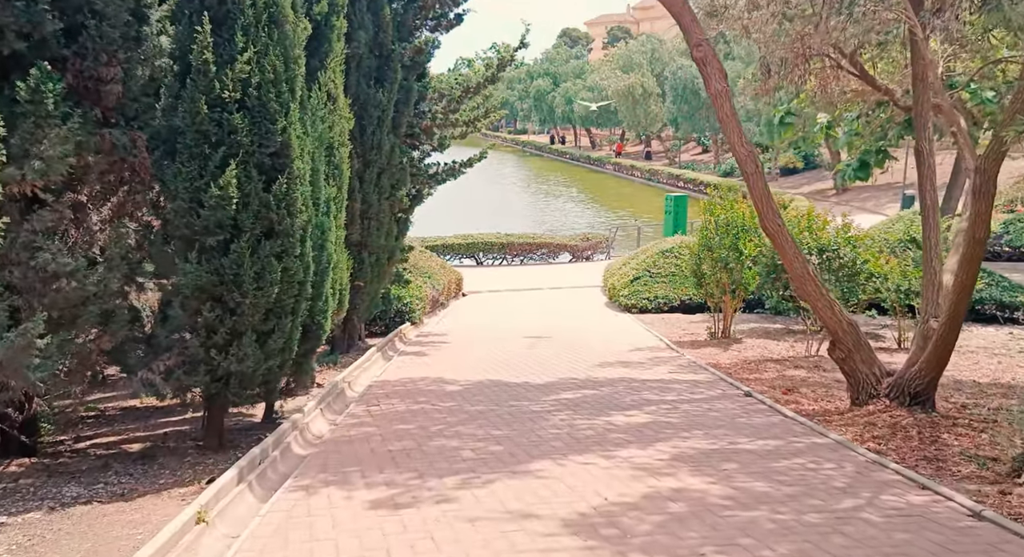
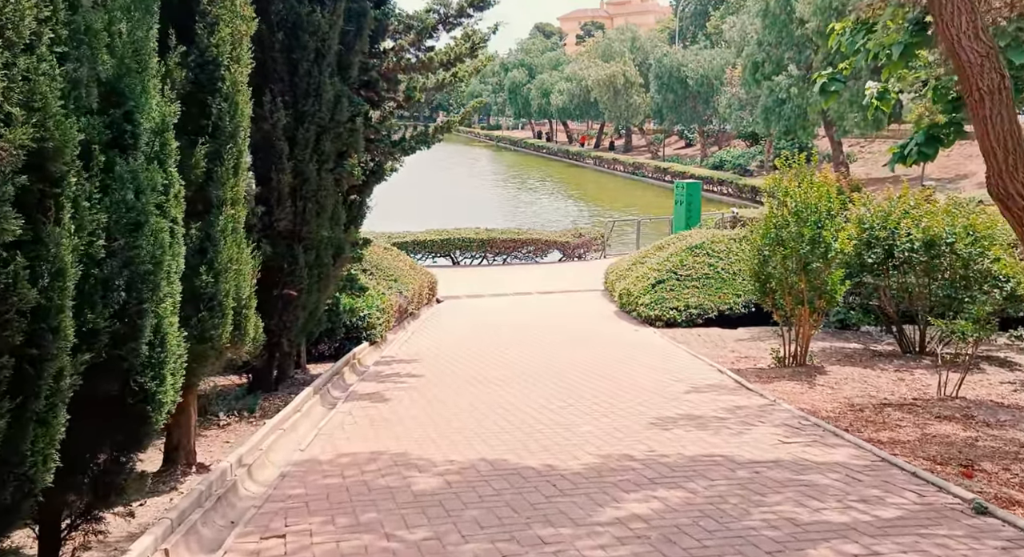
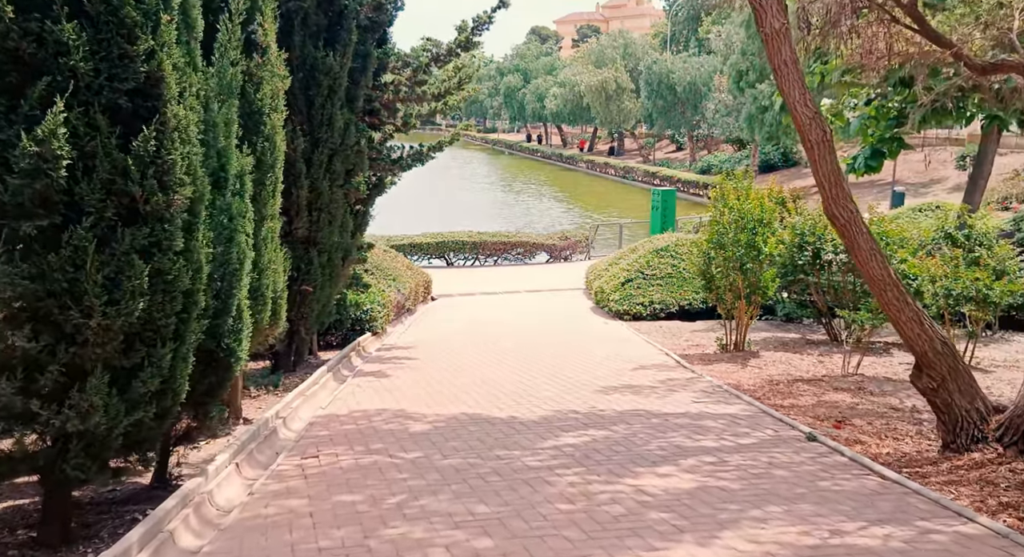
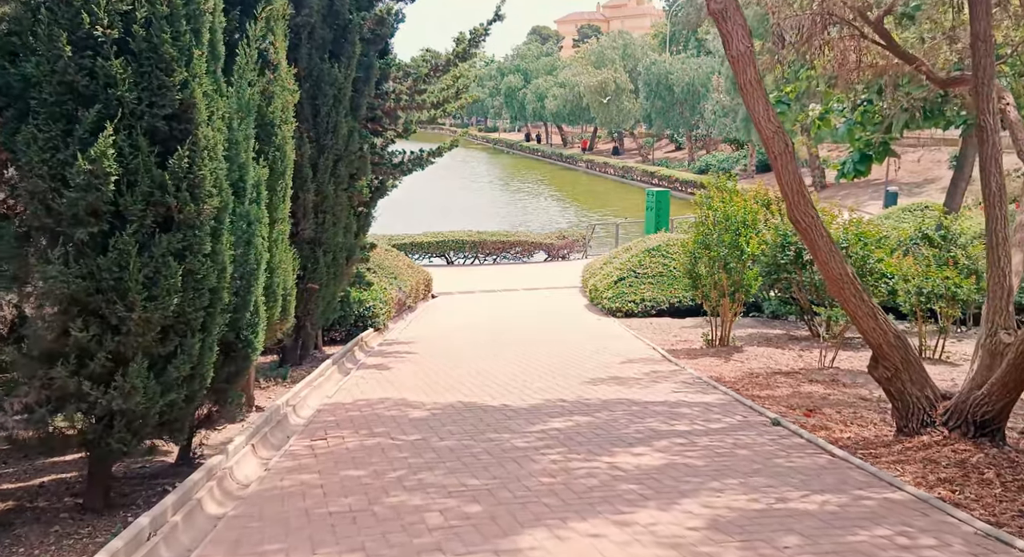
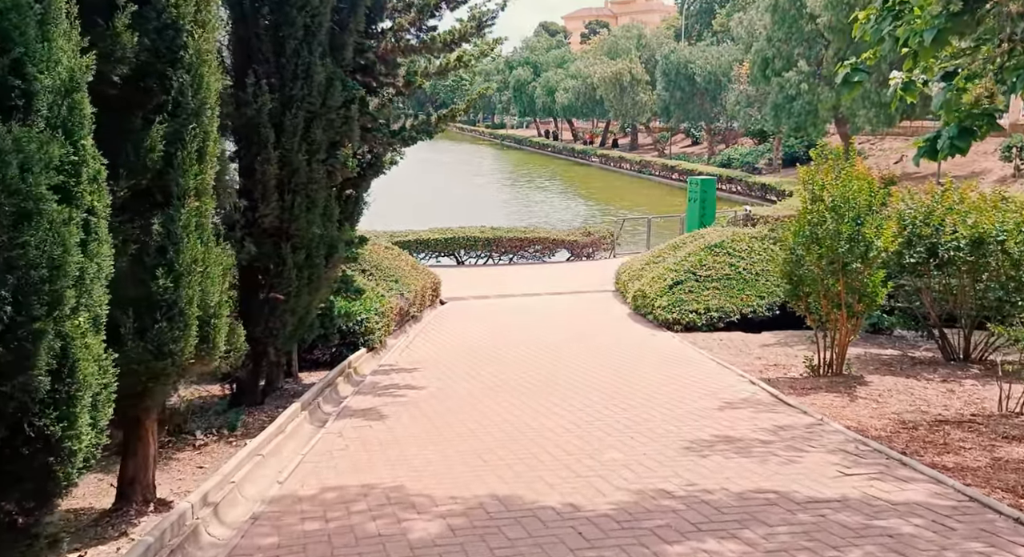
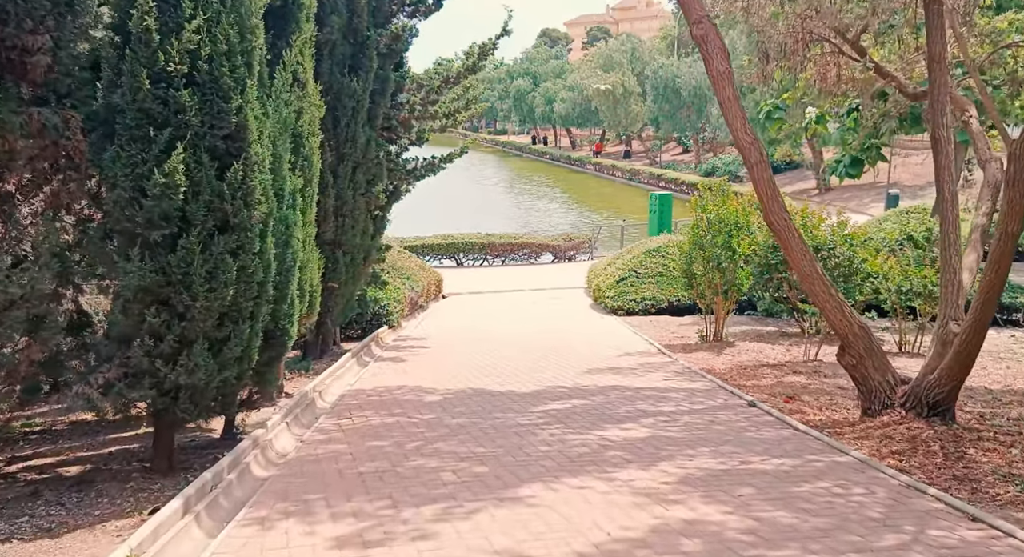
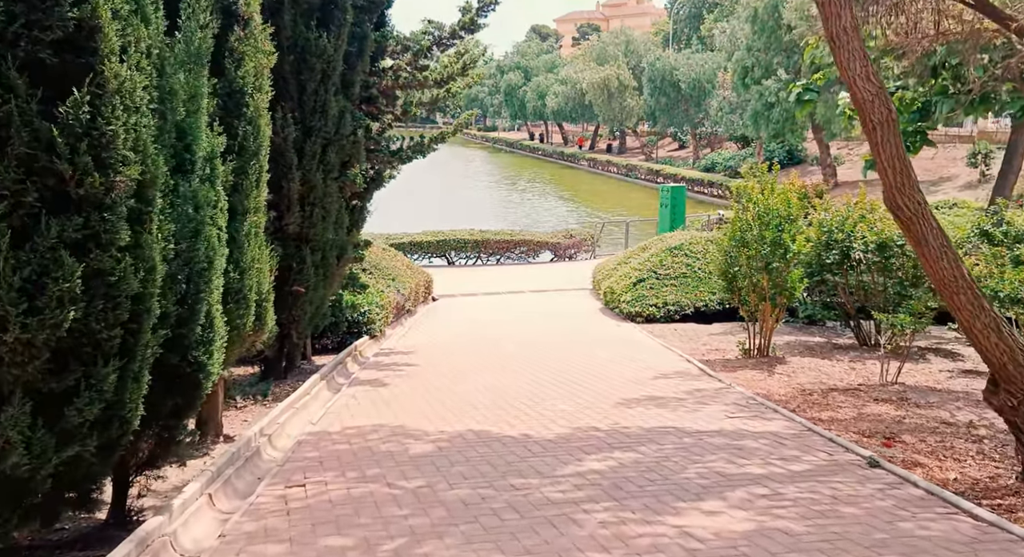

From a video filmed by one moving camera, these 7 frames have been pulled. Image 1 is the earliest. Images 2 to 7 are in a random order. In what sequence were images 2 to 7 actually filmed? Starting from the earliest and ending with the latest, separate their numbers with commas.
6, 4, 3, 7, 2, 5
